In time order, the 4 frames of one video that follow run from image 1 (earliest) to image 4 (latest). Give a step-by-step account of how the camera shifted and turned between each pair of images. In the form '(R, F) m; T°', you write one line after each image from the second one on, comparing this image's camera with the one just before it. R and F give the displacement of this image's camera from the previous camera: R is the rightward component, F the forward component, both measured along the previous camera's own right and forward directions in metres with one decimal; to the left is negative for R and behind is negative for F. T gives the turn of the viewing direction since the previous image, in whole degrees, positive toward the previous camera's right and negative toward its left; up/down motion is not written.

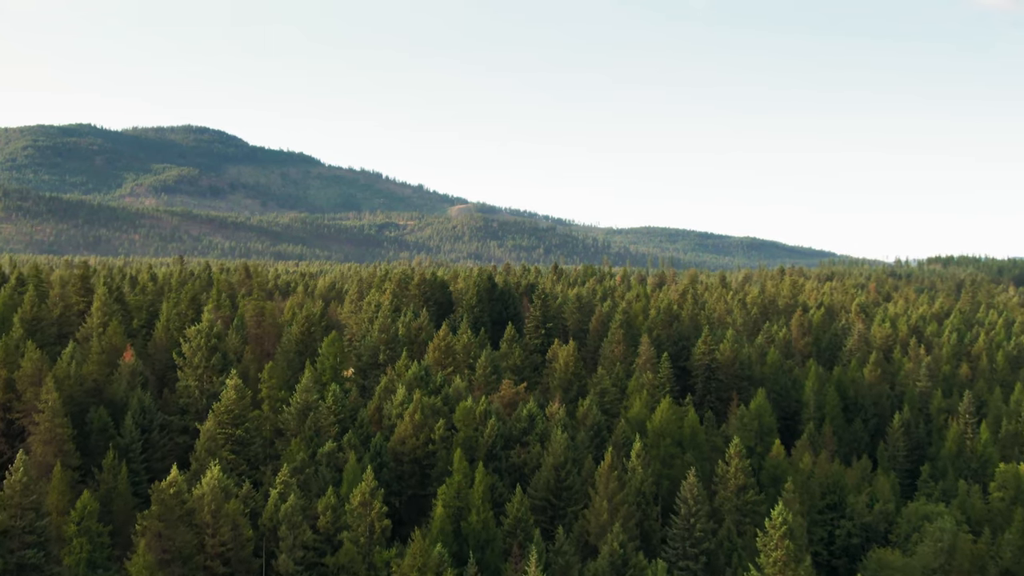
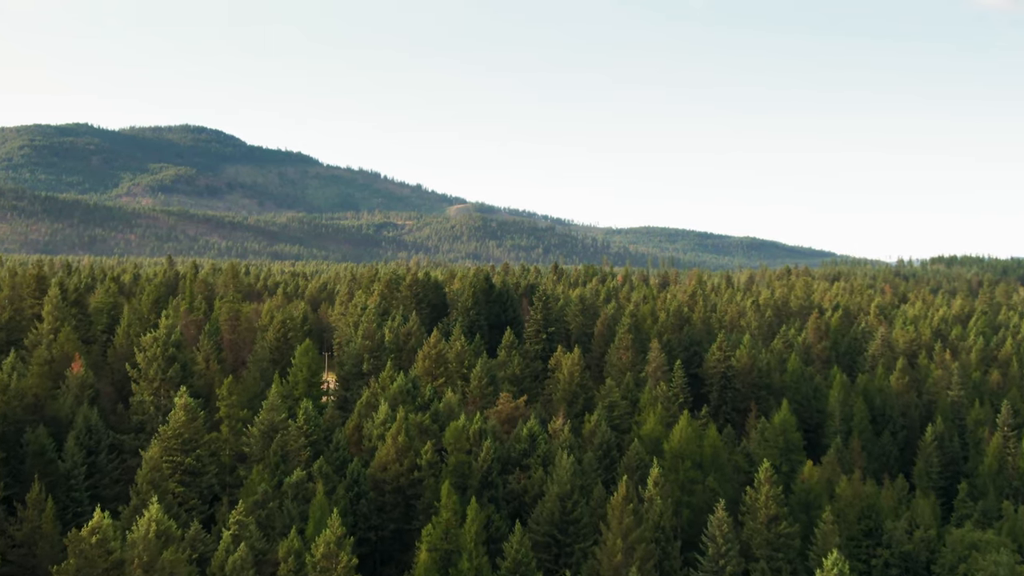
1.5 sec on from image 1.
(0.0, +9.7) m; 0°
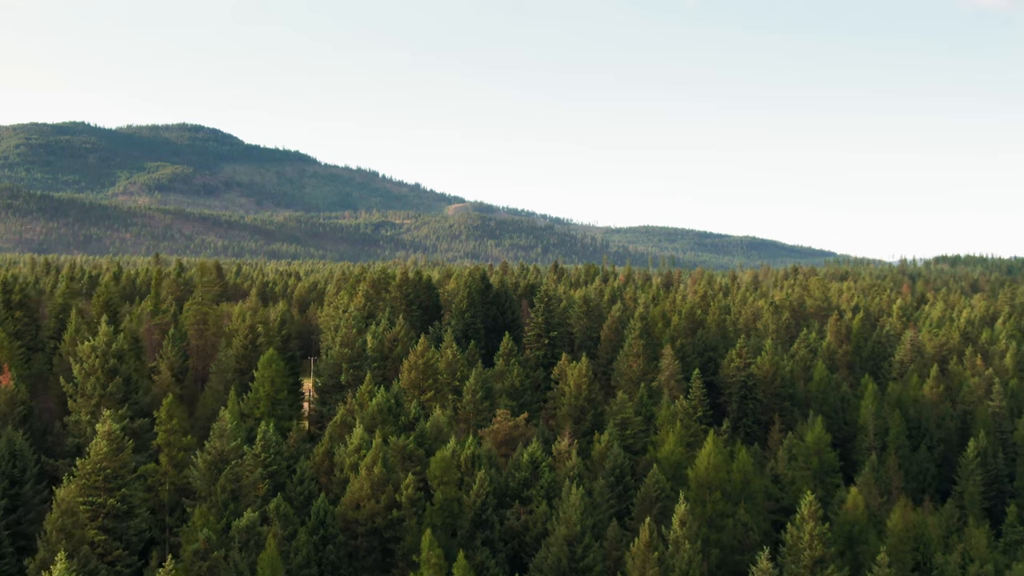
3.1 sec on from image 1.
(0.0, +10.4) m; 0°
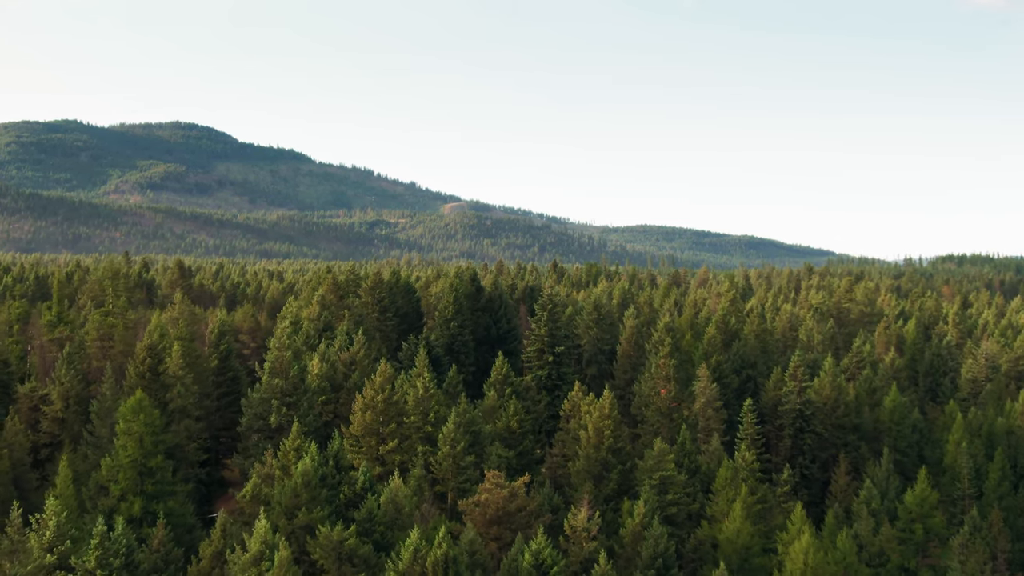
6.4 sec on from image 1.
(+0.1, +21.0) m; 0°
